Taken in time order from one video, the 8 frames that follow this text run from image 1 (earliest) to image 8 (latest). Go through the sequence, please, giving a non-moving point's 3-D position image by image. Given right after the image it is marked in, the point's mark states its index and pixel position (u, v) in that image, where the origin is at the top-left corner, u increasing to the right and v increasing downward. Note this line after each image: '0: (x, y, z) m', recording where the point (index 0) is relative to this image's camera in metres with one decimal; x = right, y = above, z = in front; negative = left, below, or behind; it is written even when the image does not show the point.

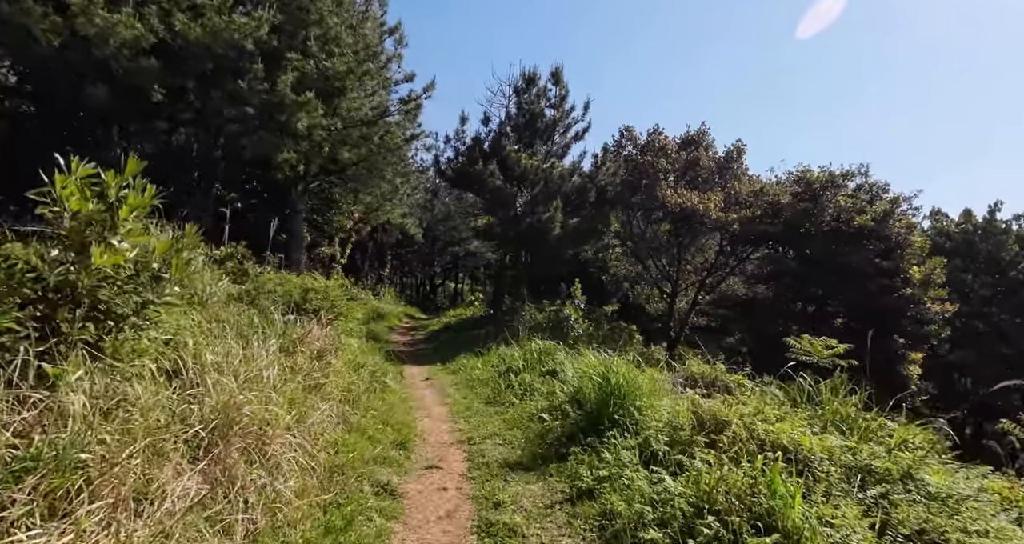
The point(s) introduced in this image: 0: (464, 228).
0: (-1.7, +1.6, +19.5) m
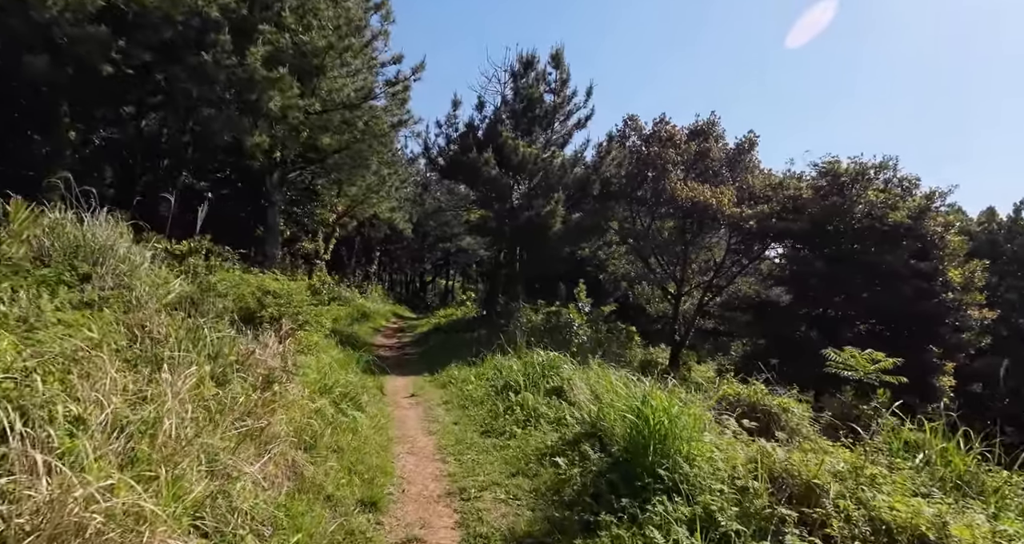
0: (-1.9, +1.7, +18.3) m
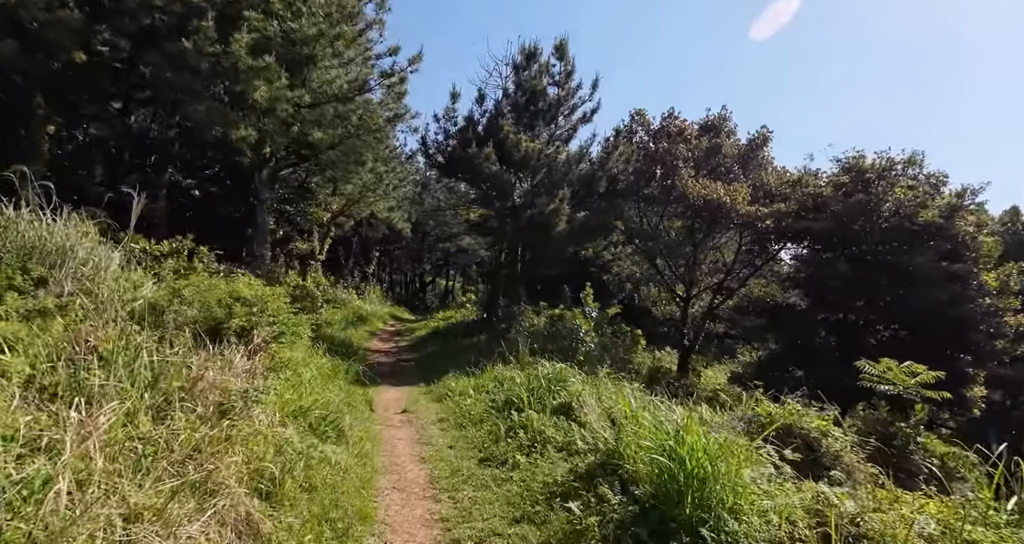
0: (-1.9, +1.7, +17.7) m
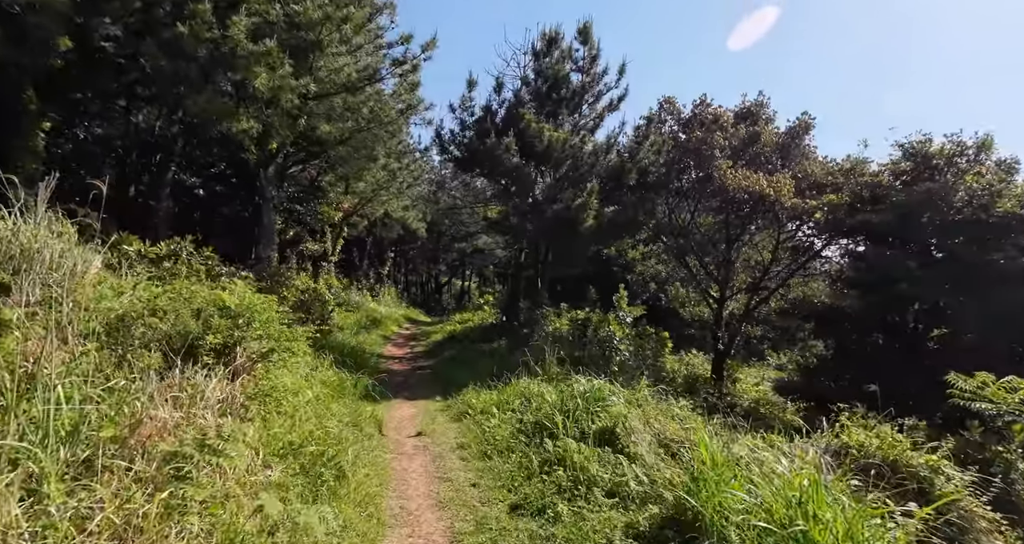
0: (-1.2, +1.6, +16.9) m
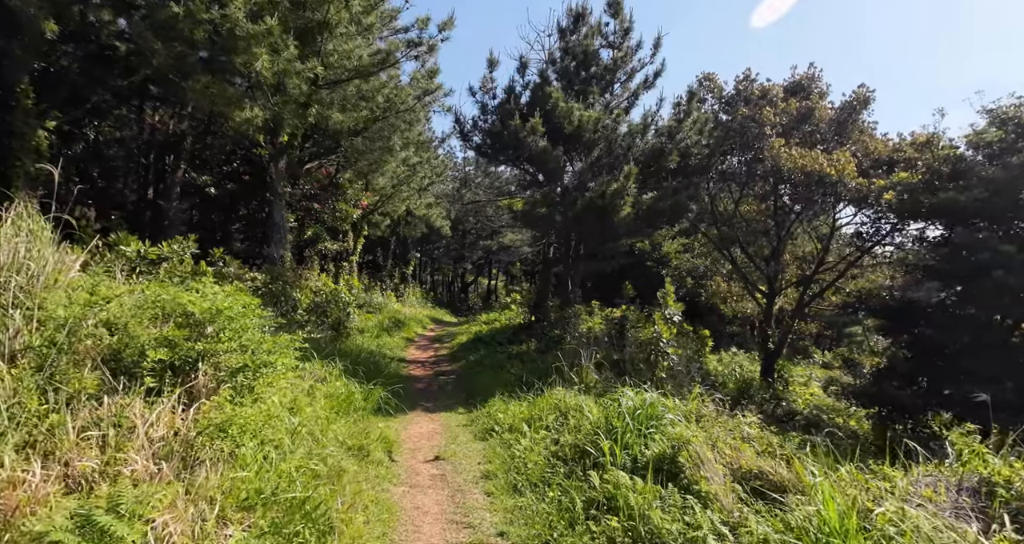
0: (-0.4, +1.7, +16.0) m
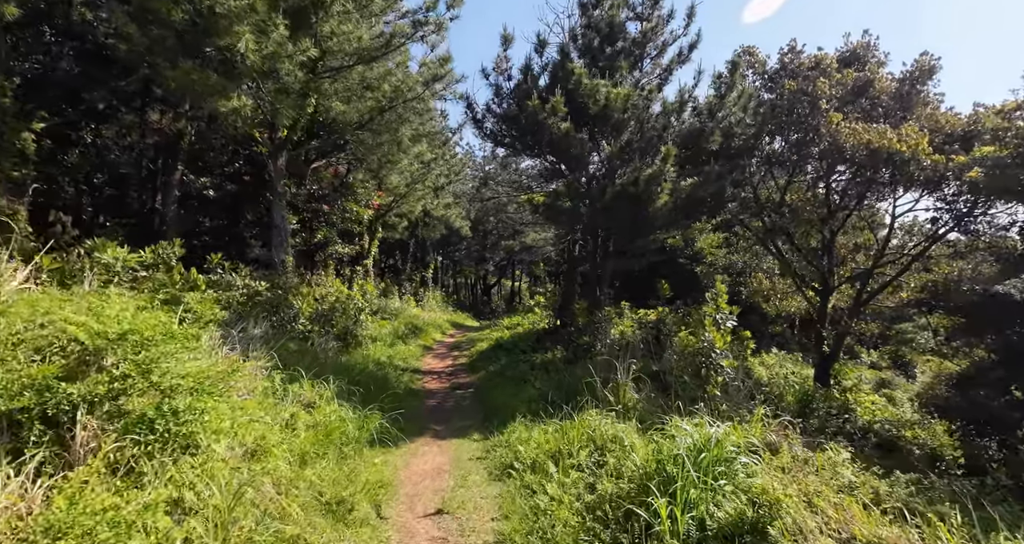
0: (+0.2, +1.7, +14.9) m
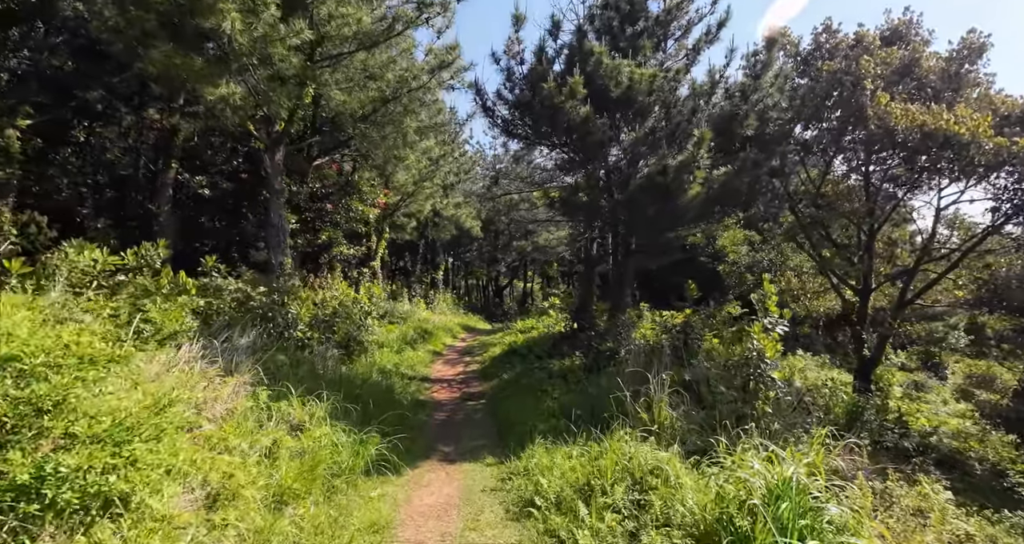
0: (+0.5, +1.7, +14.2) m
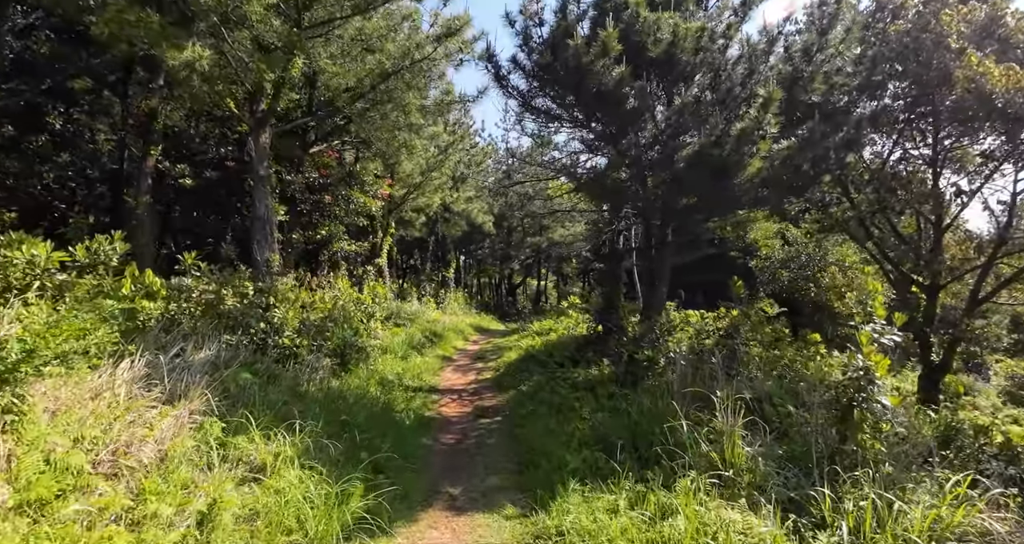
0: (+0.9, +1.7, +13.0) m
